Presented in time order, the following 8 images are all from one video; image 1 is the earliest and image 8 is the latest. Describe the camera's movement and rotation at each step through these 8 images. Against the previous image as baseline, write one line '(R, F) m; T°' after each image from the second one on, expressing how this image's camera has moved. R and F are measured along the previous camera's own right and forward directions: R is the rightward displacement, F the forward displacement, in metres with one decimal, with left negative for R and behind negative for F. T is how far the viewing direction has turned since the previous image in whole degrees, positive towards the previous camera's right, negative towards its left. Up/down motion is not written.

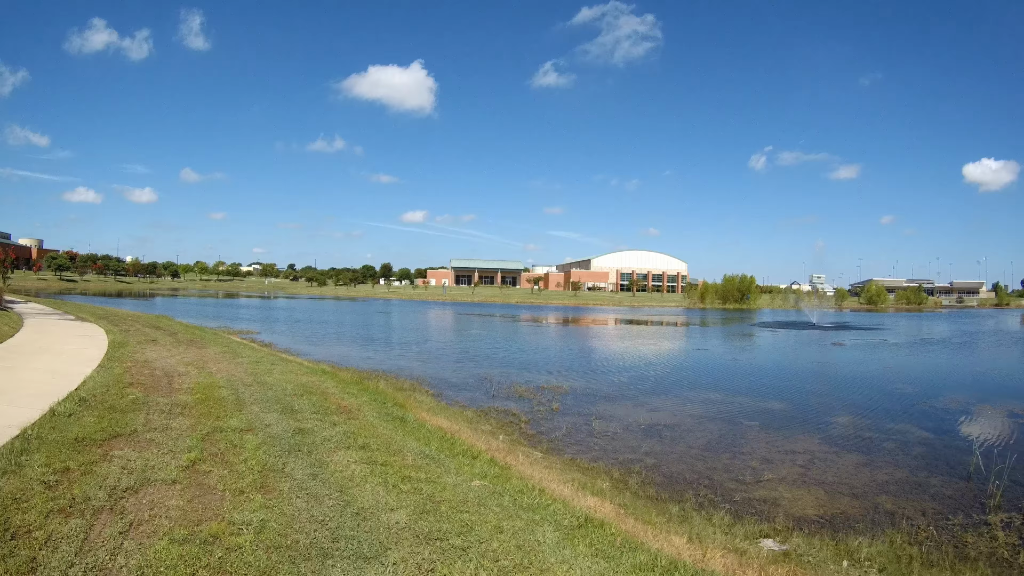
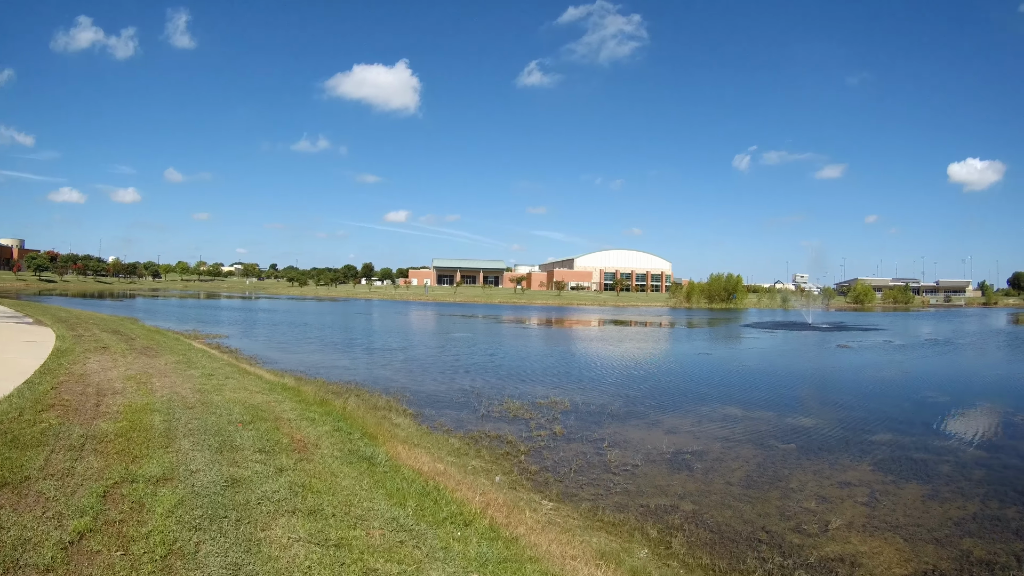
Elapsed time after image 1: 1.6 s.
(-0.3, +2.4) m; +1°
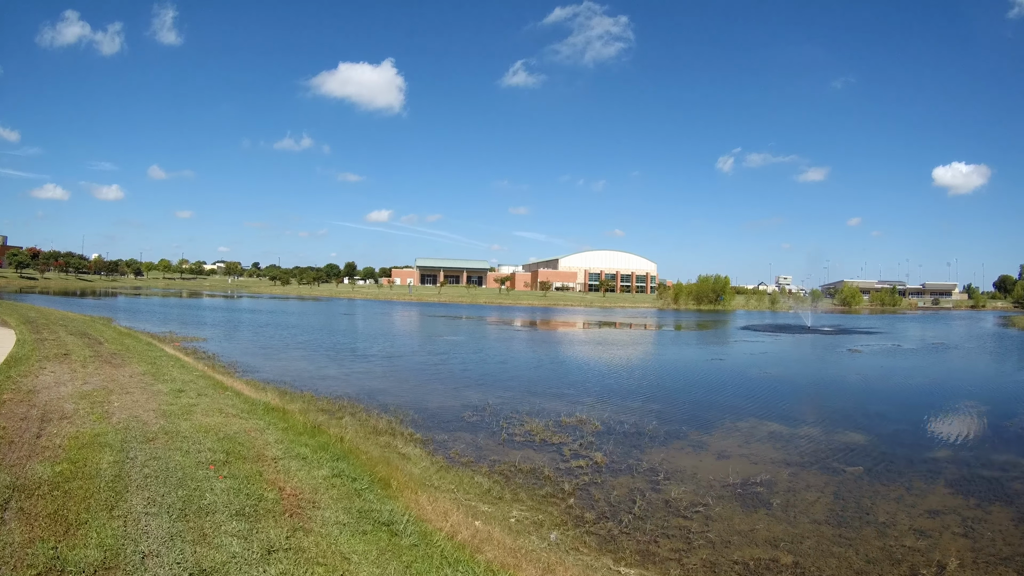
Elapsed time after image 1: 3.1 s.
(-1.0, +2.1) m; +1°
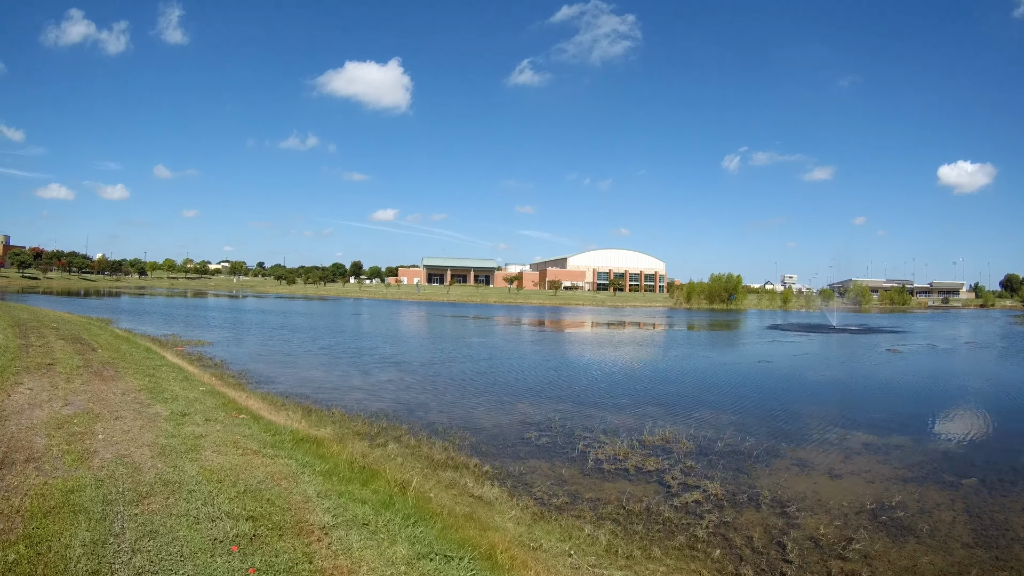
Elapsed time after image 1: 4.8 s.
(-1.5, +2.4) m; 0°
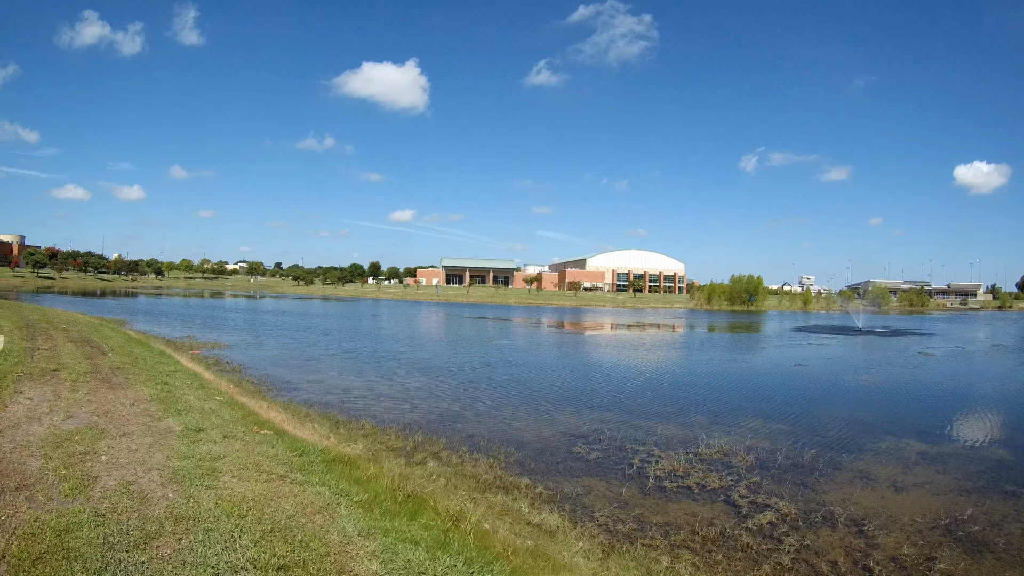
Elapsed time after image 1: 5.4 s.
(-0.6, +1.1) m; -2°
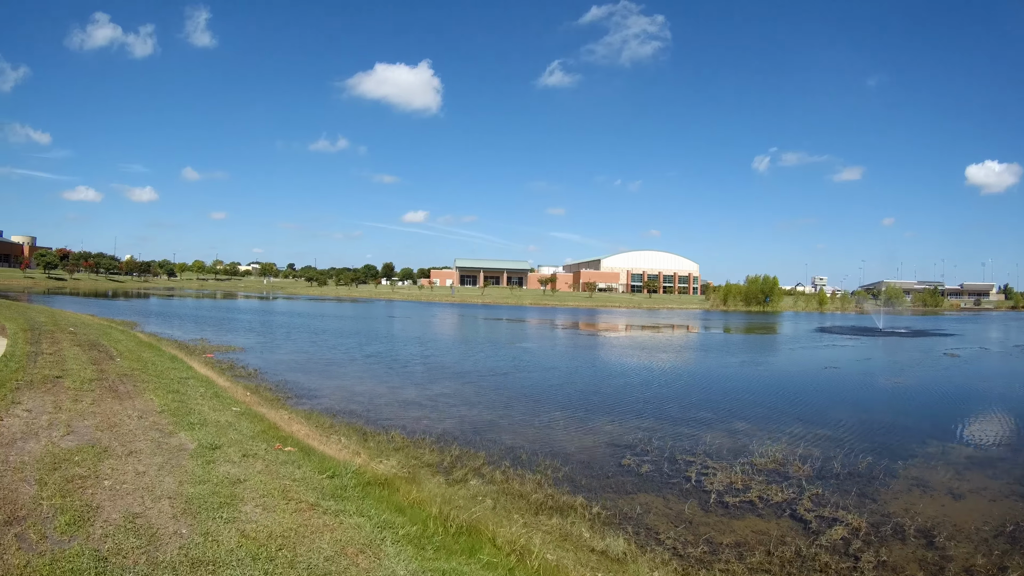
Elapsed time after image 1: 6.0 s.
(-0.6, +1.0) m; -1°
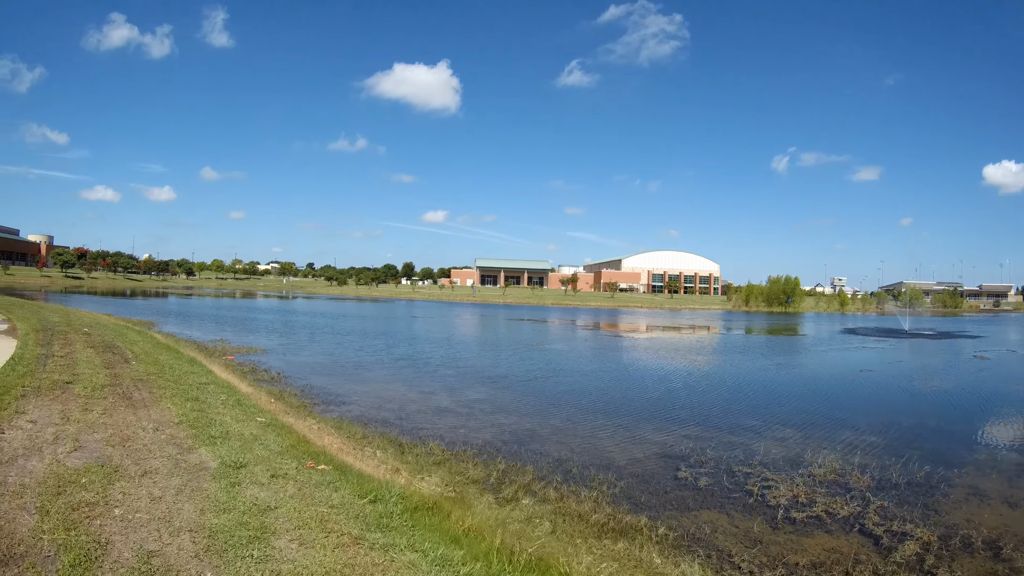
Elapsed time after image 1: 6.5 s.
(-0.5, +0.9) m; -2°
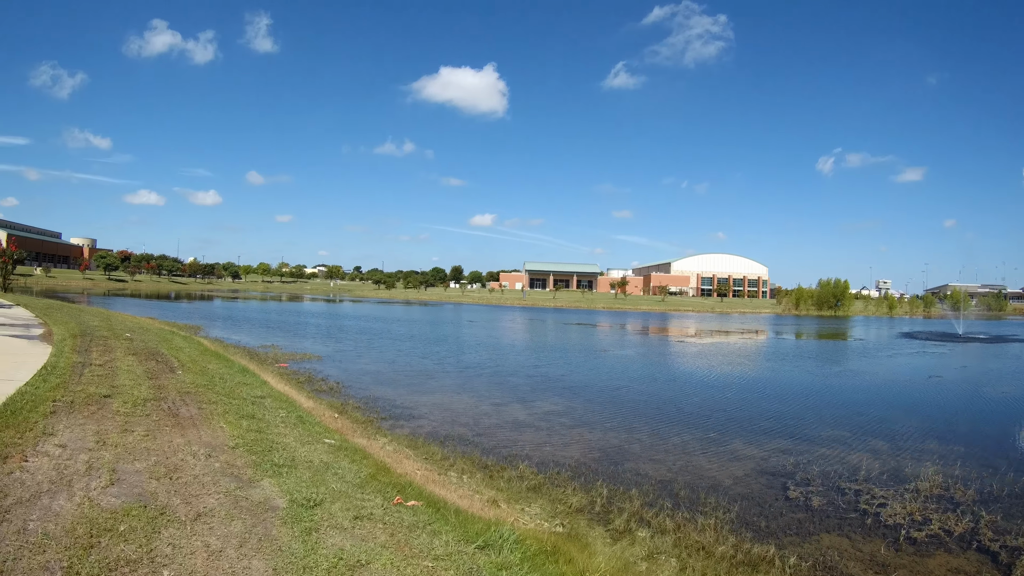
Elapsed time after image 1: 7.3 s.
(-0.9, +1.3) m; -4°
